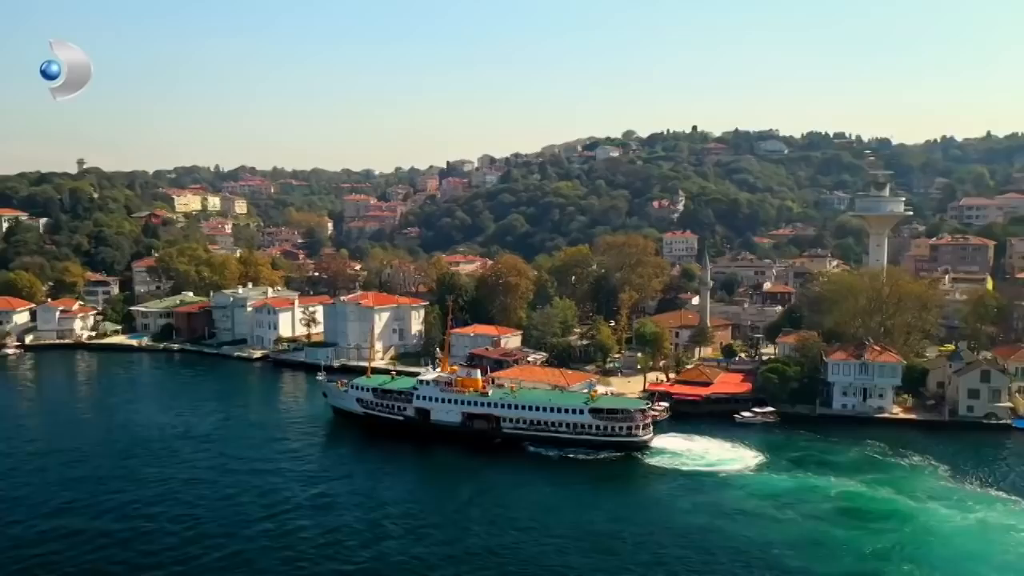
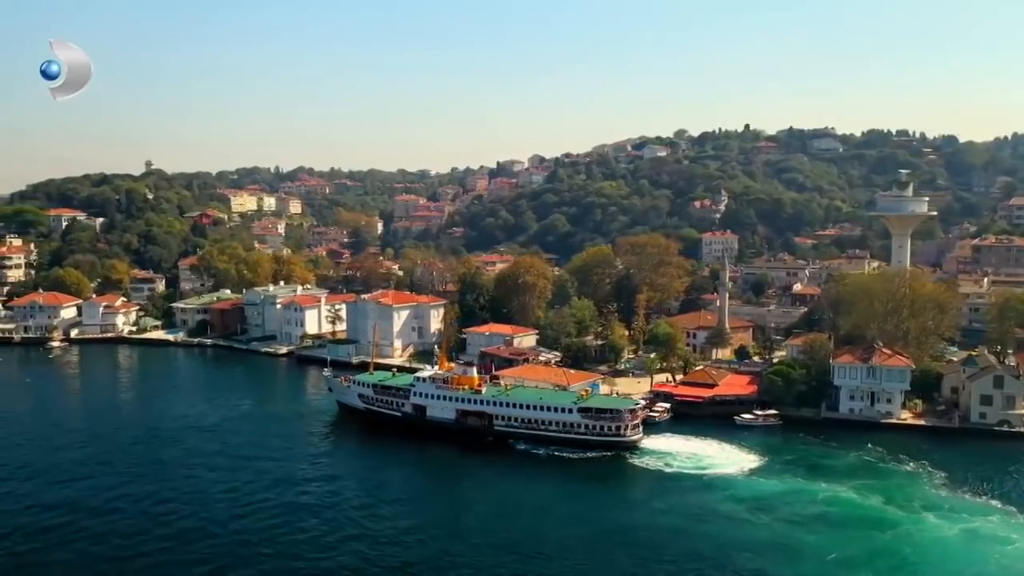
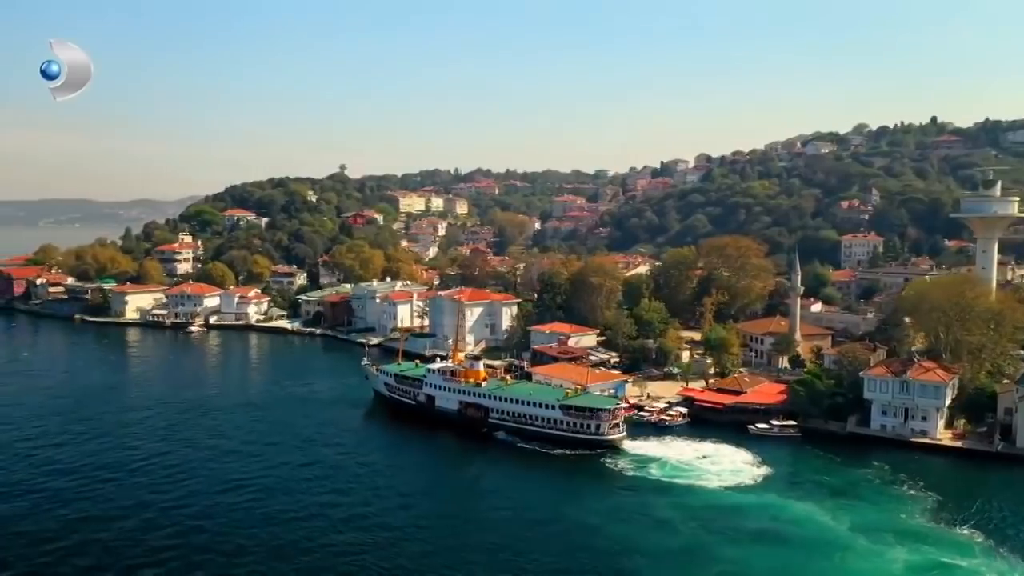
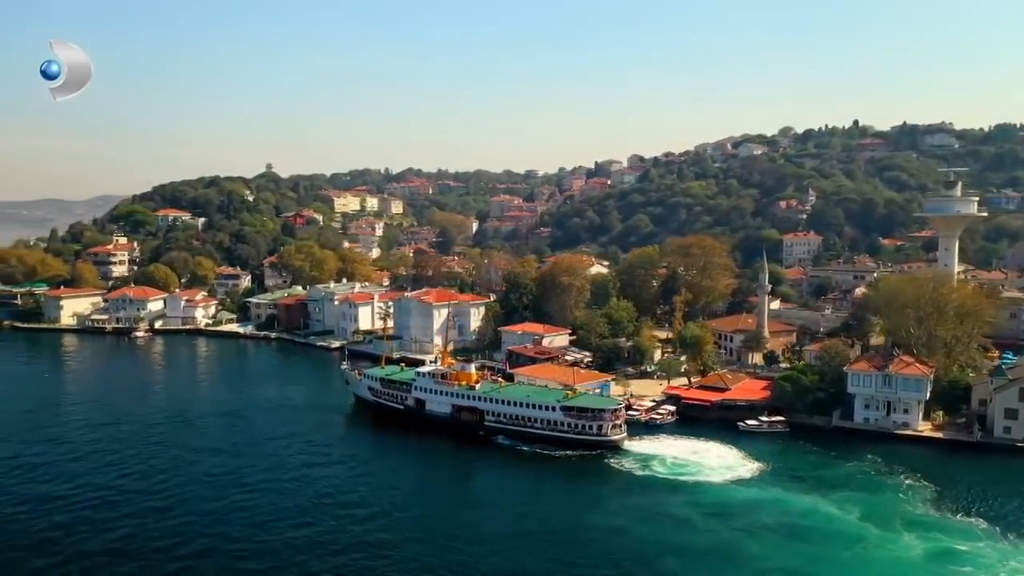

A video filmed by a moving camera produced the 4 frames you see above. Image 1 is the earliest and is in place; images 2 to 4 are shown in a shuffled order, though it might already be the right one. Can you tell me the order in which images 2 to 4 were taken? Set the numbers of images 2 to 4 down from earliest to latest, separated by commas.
2, 4, 3
